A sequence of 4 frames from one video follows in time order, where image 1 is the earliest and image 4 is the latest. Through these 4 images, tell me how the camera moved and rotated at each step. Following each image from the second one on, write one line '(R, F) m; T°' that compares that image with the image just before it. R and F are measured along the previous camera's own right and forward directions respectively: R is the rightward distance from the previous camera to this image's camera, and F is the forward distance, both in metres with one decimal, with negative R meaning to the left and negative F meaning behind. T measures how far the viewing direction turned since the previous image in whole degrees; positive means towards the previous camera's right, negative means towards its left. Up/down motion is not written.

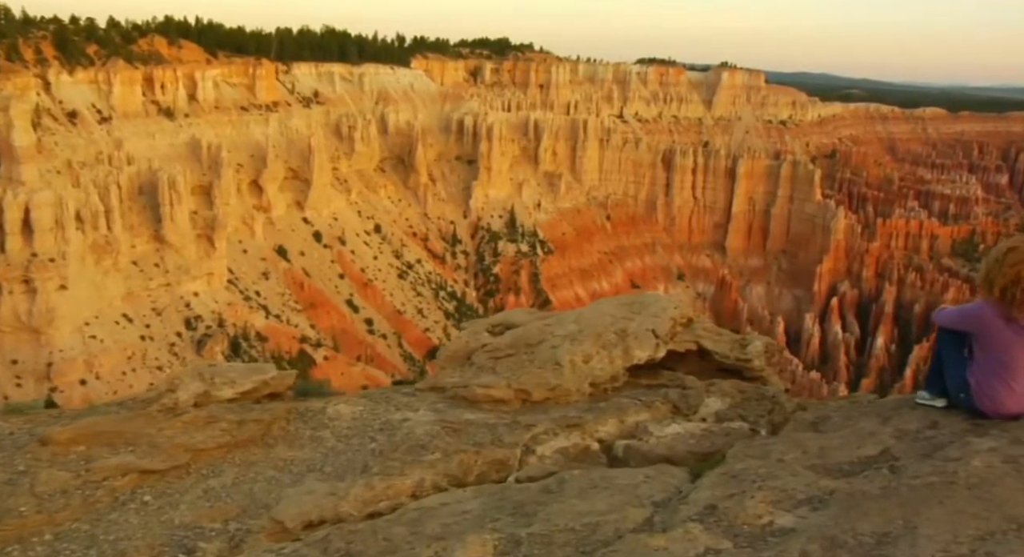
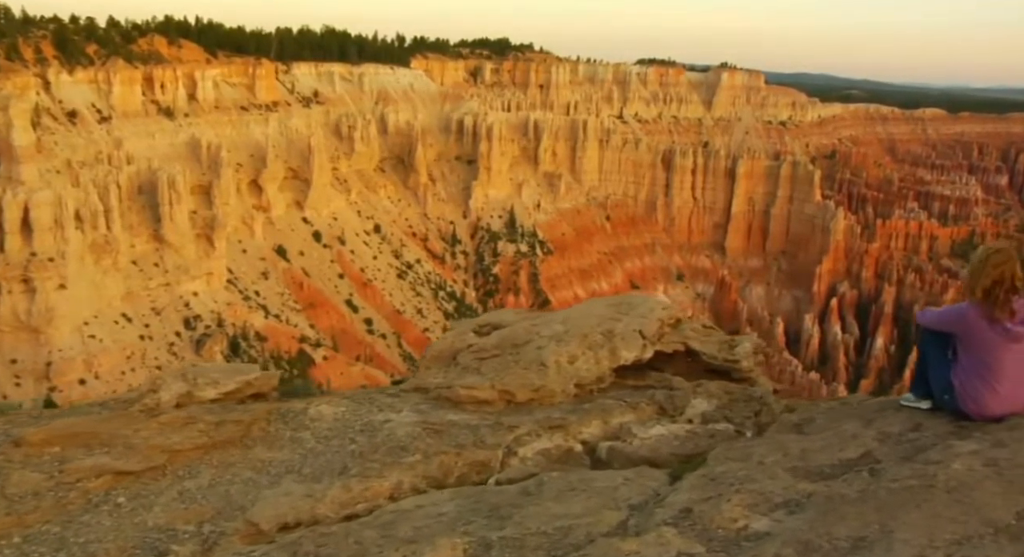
(+0.1, +0.1) m; 0°
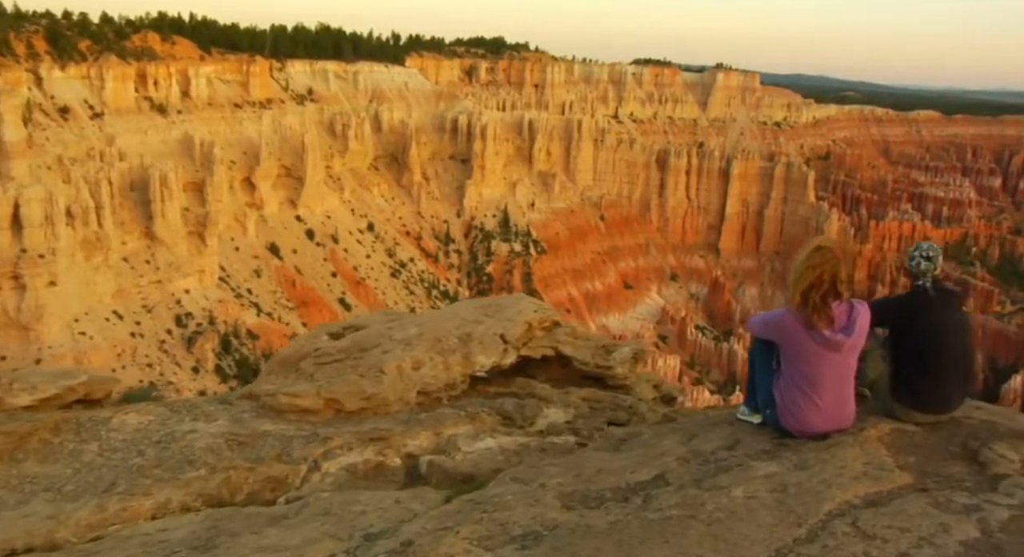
(+1.5, +0.5) m; 0°
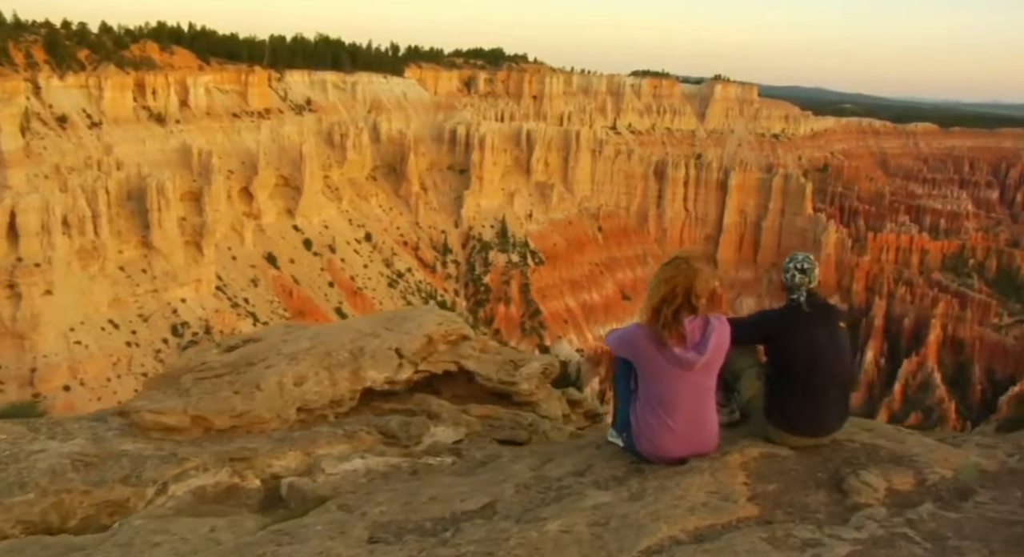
(+1.0, +0.3) m; 0°
